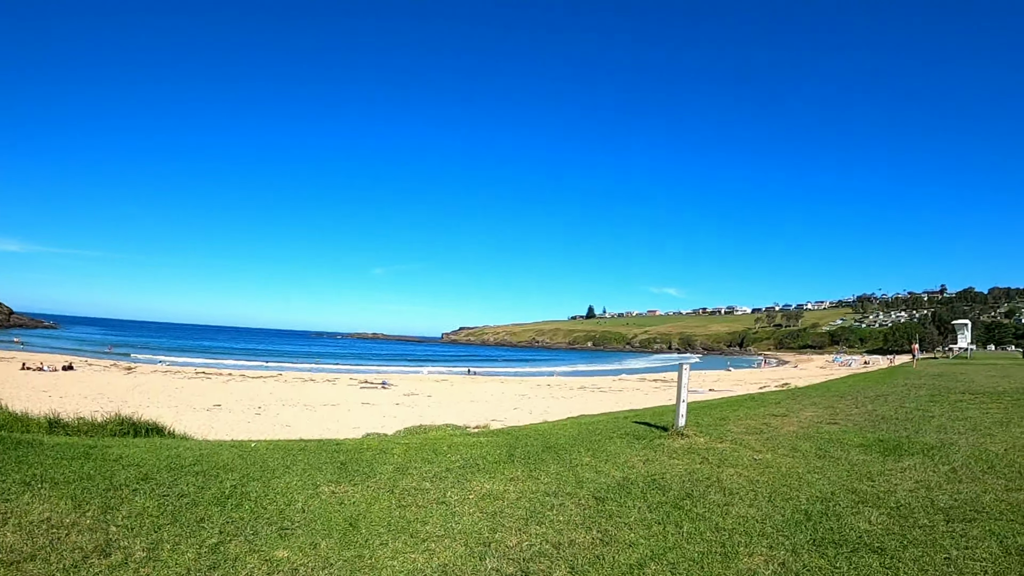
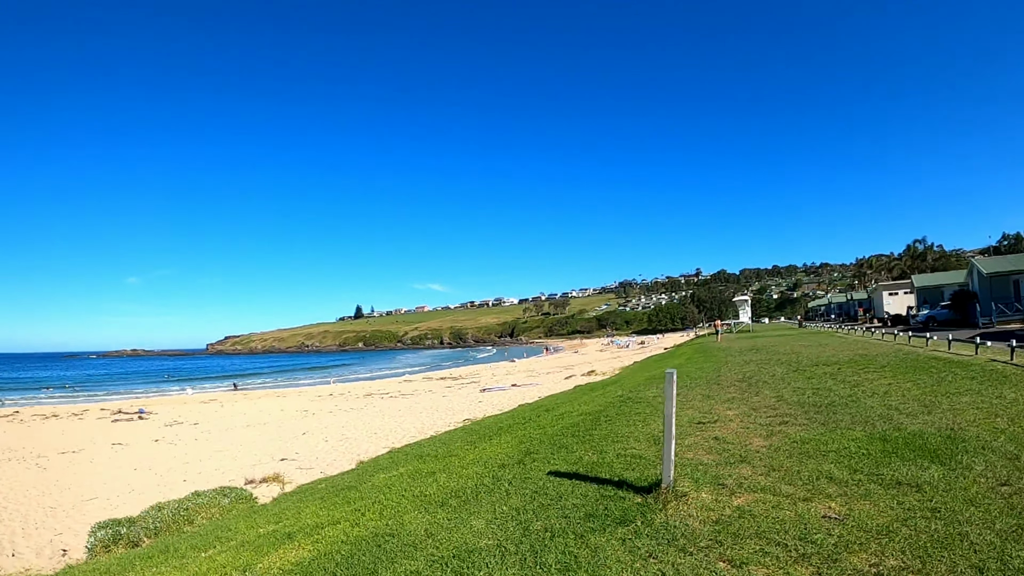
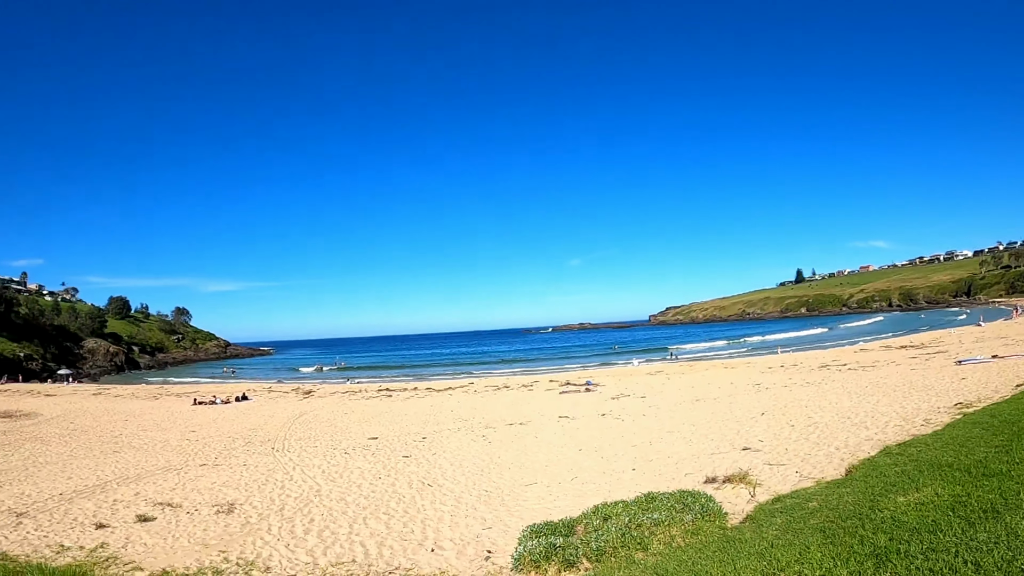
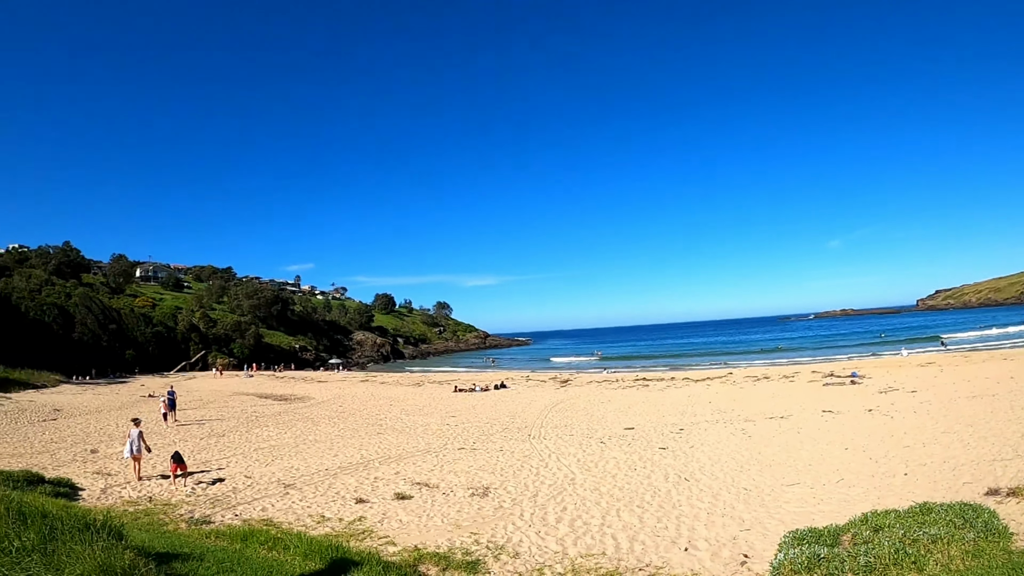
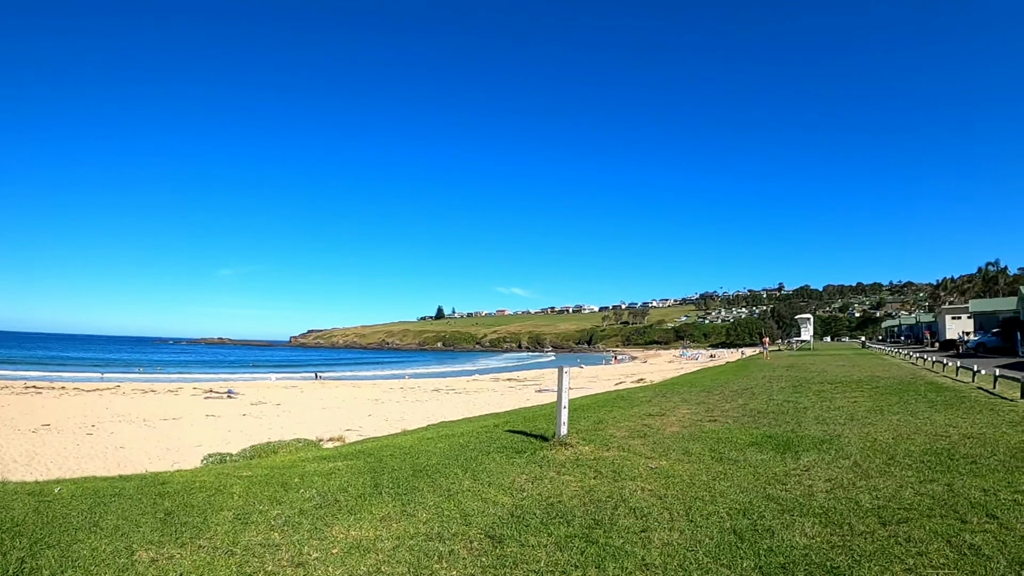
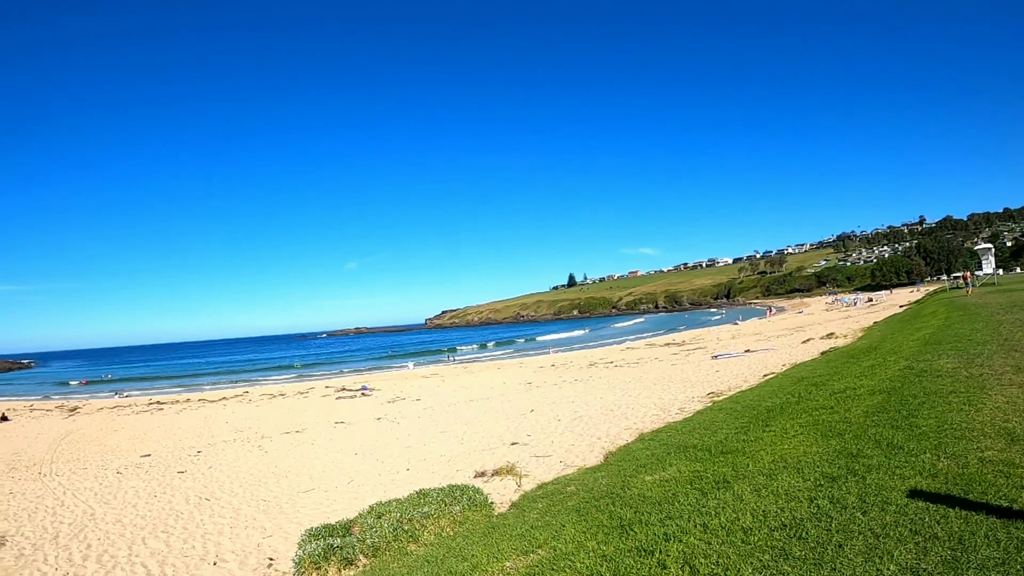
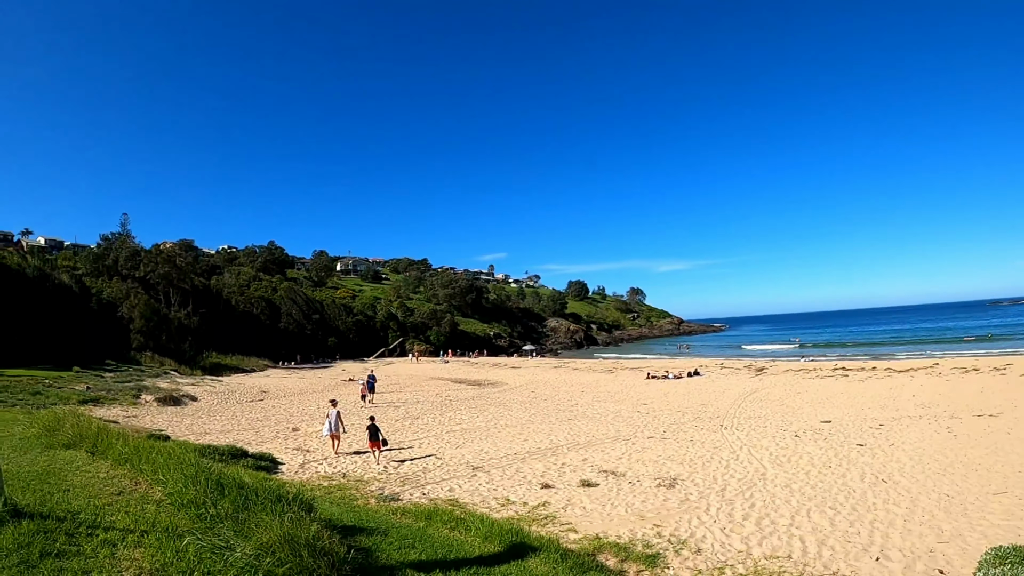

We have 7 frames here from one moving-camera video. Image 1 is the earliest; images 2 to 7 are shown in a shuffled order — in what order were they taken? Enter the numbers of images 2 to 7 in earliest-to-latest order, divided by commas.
5, 2, 6, 3, 4, 7
